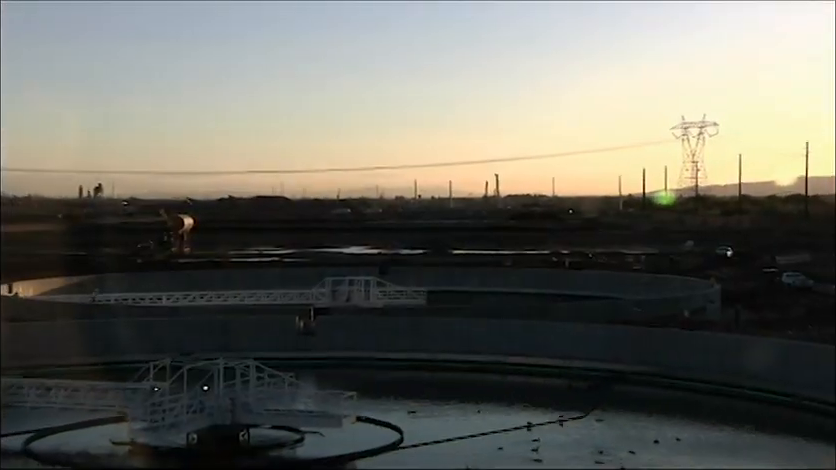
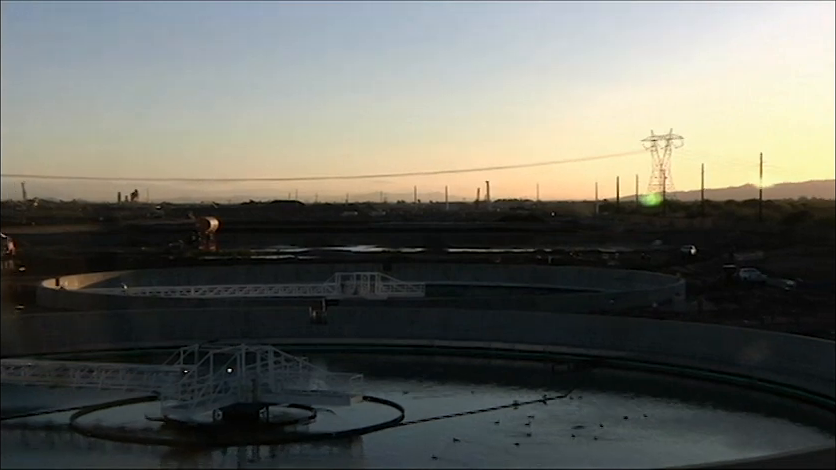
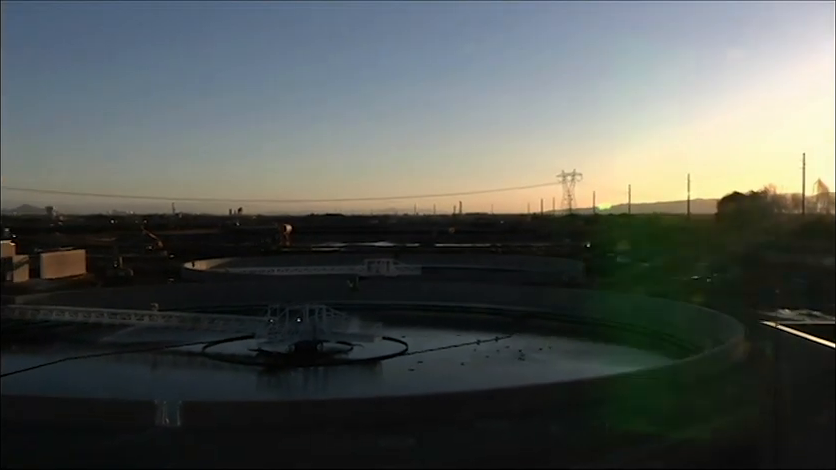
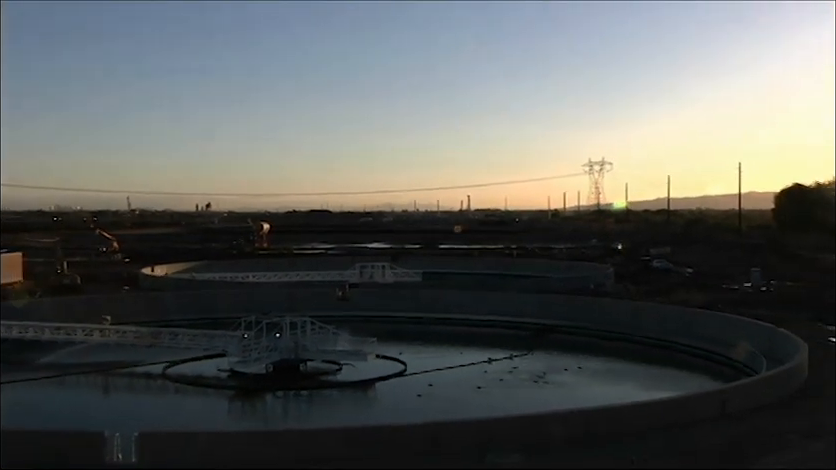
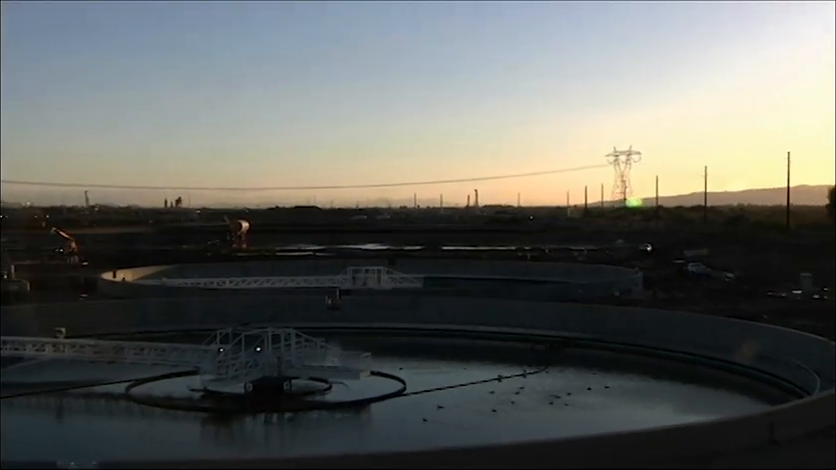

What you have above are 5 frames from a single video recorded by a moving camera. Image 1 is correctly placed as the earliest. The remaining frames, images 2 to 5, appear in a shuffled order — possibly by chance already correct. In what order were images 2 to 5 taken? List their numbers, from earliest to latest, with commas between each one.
2, 5, 4, 3
